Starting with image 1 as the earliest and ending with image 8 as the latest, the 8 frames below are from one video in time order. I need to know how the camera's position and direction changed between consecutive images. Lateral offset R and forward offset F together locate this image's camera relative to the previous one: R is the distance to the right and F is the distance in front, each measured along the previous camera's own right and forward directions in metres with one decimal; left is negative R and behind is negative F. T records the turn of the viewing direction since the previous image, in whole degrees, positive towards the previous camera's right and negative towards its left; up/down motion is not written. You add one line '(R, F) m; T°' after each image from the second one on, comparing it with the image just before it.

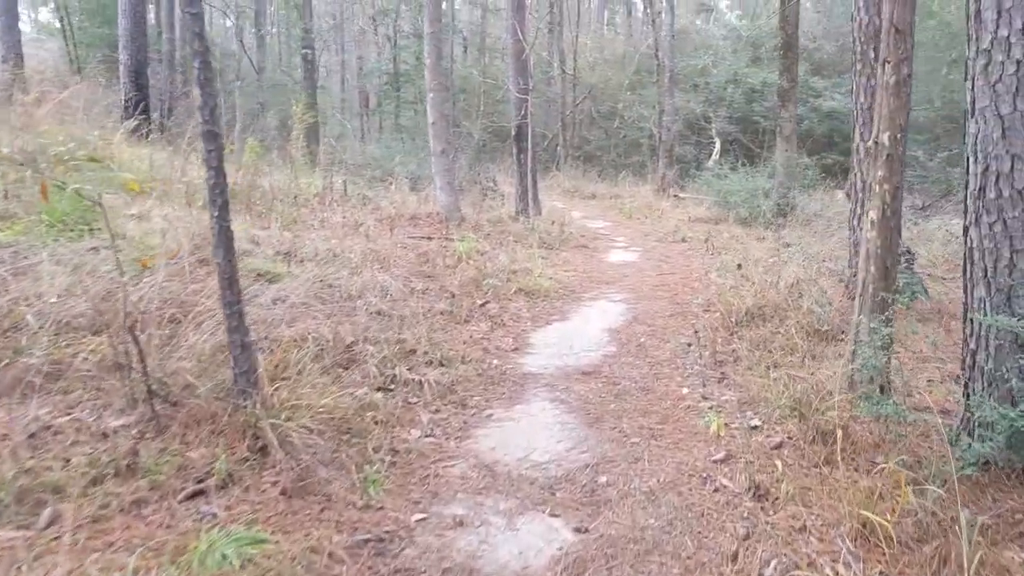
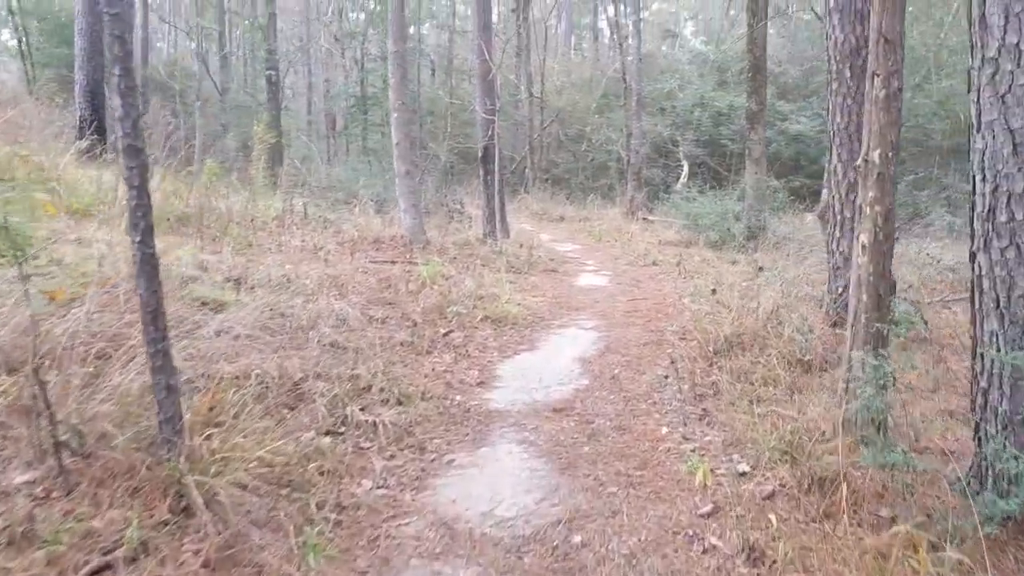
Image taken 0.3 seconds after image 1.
(0.0, +0.3) m; +2°
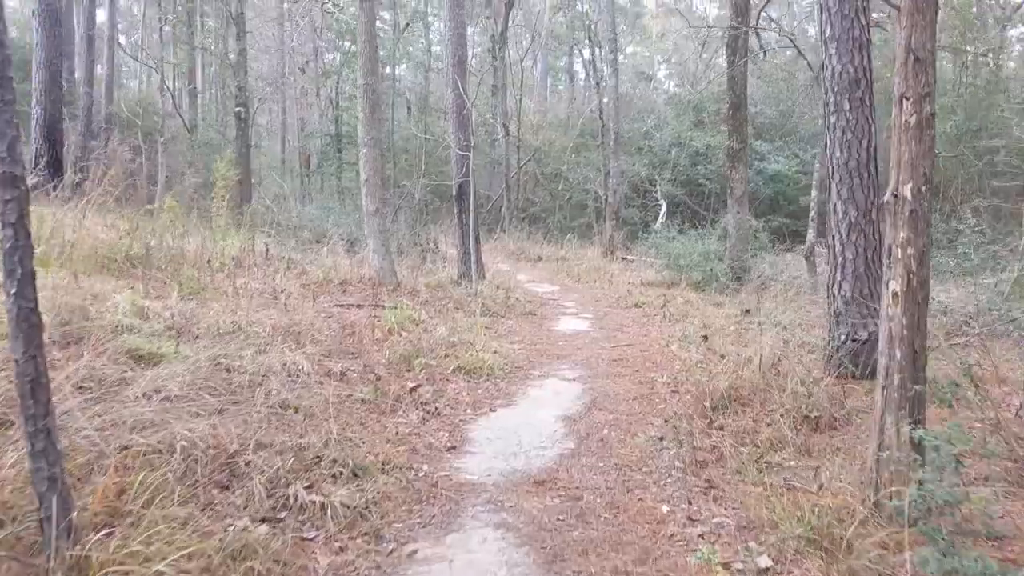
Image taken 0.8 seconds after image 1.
(0.0, +0.5) m; +2°
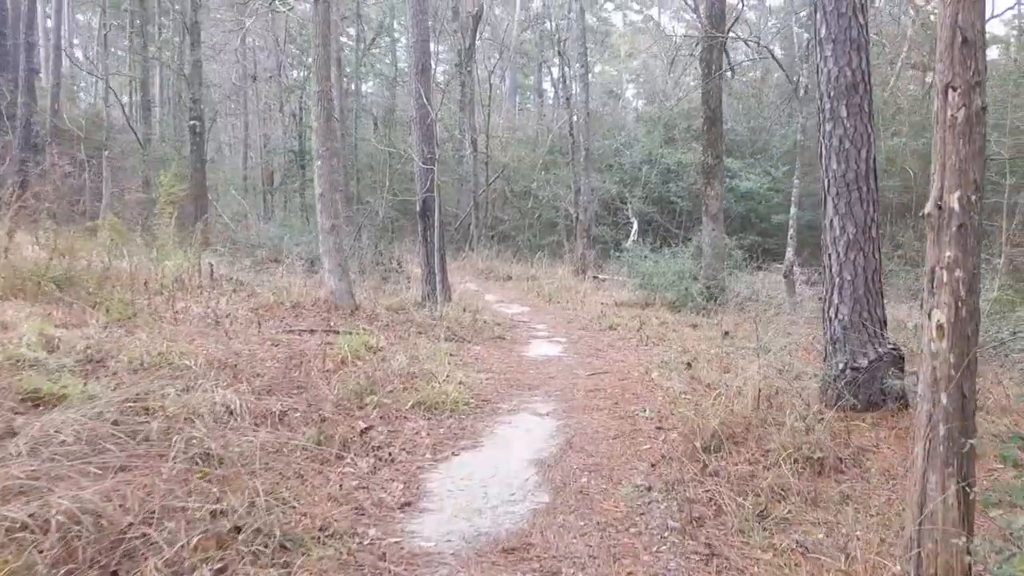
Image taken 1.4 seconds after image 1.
(0.0, +0.5) m; +2°
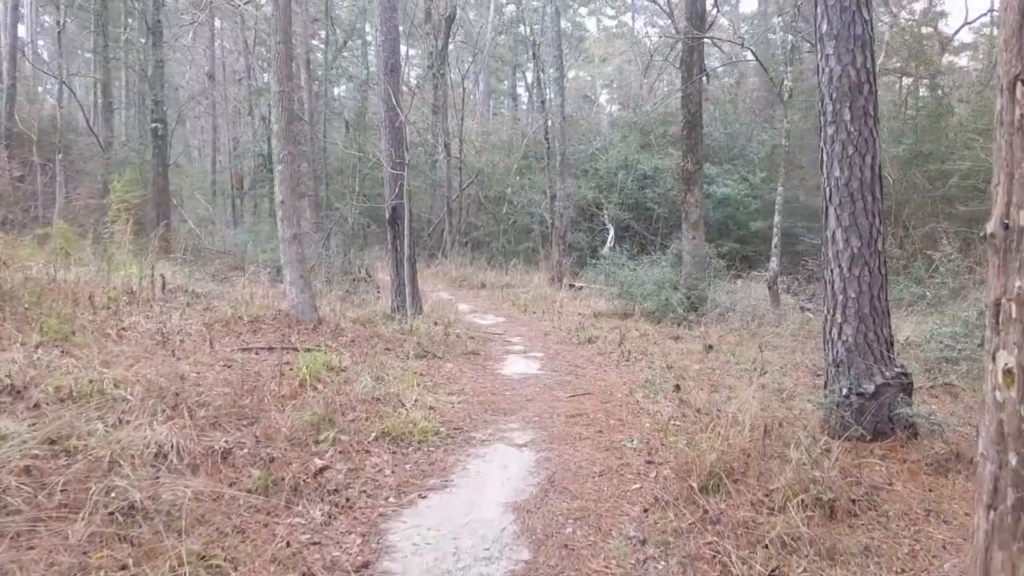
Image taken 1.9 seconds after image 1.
(0.0, +0.4) m; +2°
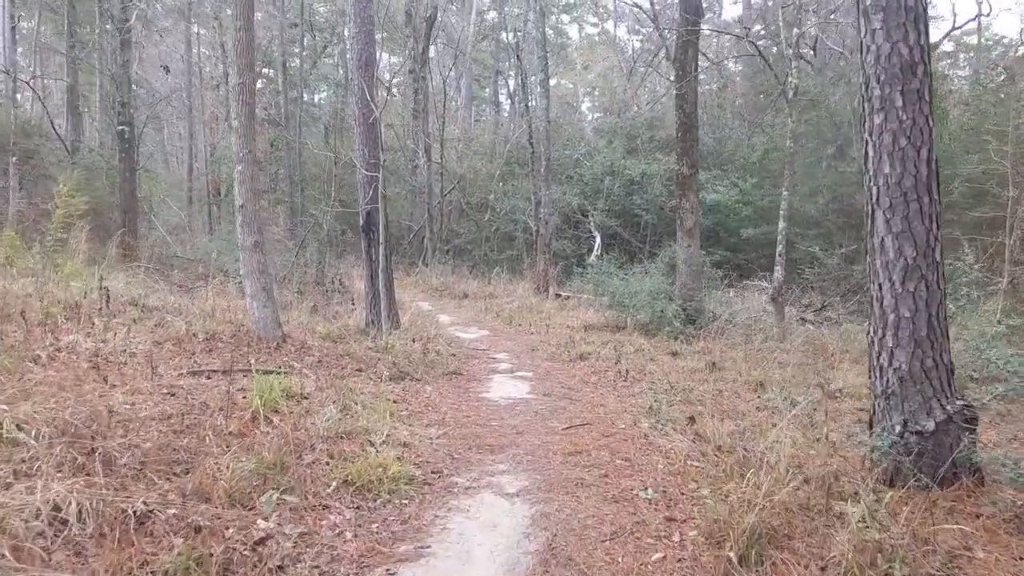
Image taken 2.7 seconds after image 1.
(0.0, +0.7) m; +1°
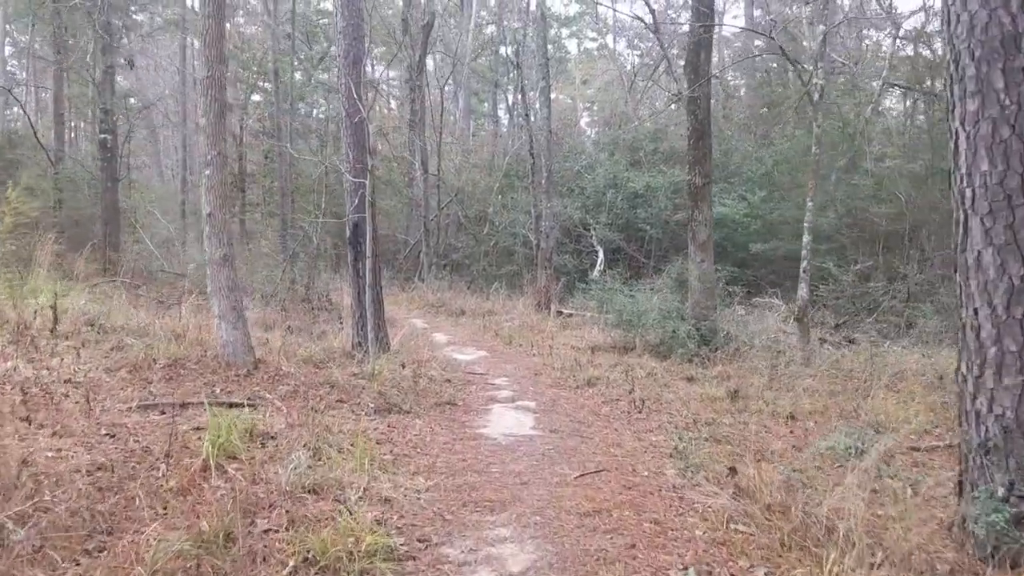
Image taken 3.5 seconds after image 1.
(0.0, +0.7) m; 0°
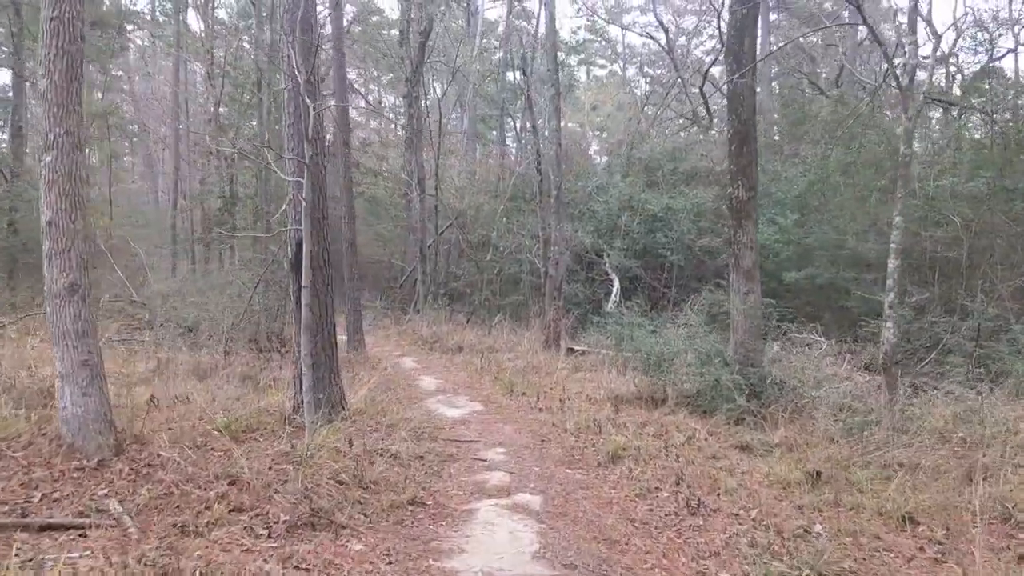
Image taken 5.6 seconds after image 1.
(+0.1, +1.9) m; -1°
